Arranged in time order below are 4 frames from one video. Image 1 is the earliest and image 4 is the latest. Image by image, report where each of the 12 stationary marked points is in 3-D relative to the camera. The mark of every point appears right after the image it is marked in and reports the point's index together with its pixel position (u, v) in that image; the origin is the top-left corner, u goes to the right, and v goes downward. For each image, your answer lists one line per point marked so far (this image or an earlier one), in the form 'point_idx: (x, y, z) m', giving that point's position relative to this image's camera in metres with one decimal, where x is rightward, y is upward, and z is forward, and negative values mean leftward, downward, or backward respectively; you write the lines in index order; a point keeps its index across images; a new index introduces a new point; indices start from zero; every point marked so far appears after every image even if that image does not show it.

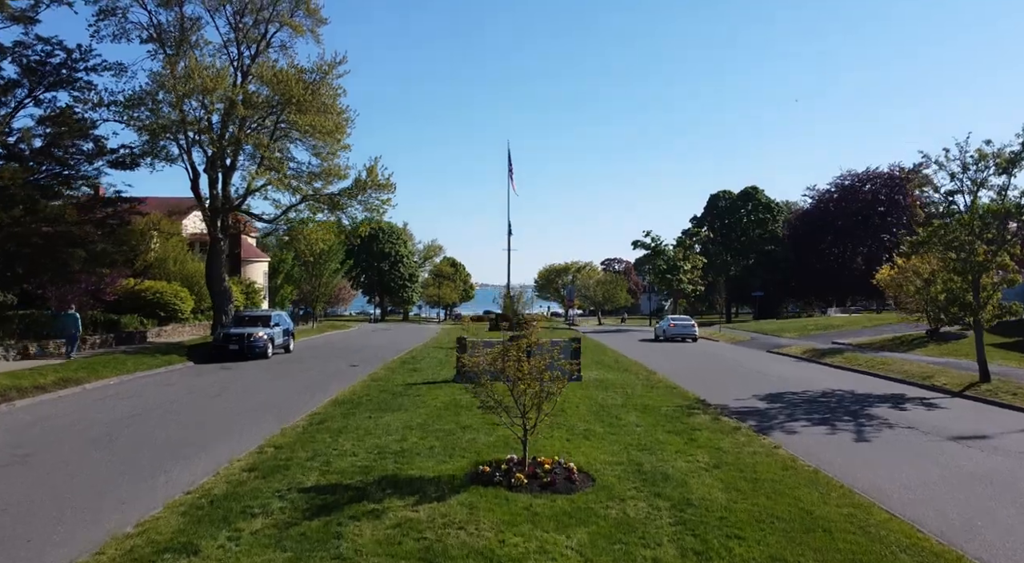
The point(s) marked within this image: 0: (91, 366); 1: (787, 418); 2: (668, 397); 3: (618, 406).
0: (-10.0, -2.0, +17.7) m
1: (+4.9, -2.4, +13.2) m
2: (+3.1, -2.3, +14.8) m
3: (+1.9, -2.3, +13.4) m
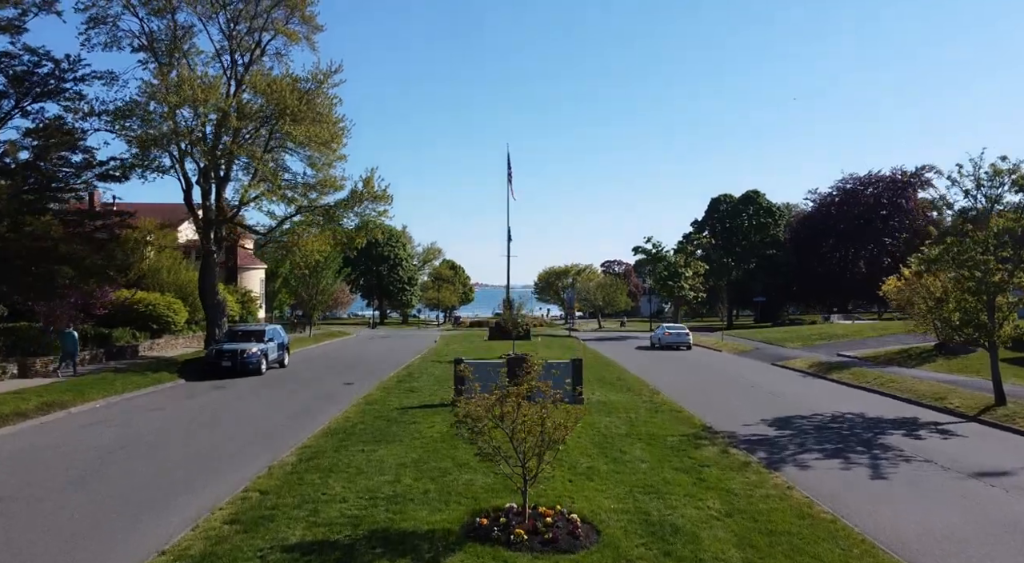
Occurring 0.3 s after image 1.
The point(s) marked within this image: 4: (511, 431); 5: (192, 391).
0: (-10.0, -2.5, +17.1) m
1: (+4.9, -2.8, +12.7) m
2: (+3.1, -2.7, +14.3) m
3: (+1.9, -2.7, +12.9) m
4: (0.0, -1.6, +7.8) m
5: (-8.2, -2.8, +19.0) m
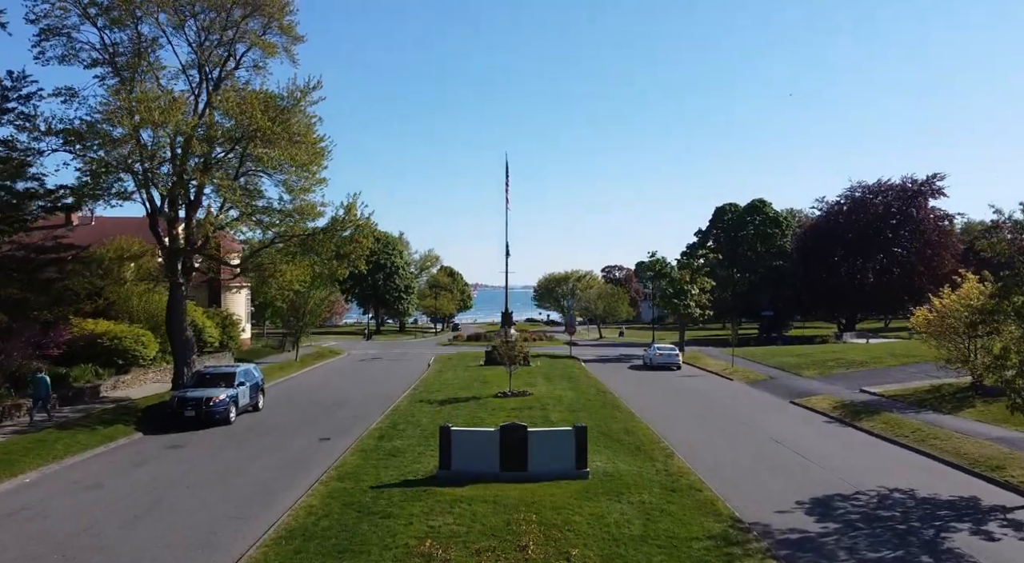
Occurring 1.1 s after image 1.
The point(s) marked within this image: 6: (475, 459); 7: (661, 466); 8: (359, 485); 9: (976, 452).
0: (-10.1, -3.5, +14.9) m
1: (+4.8, -3.9, +10.5) m
2: (+3.0, -3.8, +12.1) m
3: (+1.8, -3.7, +10.7) m
4: (-0.1, -2.6, +5.6) m
5: (-8.3, -3.9, +16.9) m
6: (-0.7, -3.4, +14.3) m
7: (+3.1, -3.8, +15.5) m
8: (-2.8, -3.7, +13.7) m
9: (+10.3, -3.7, +16.6) m
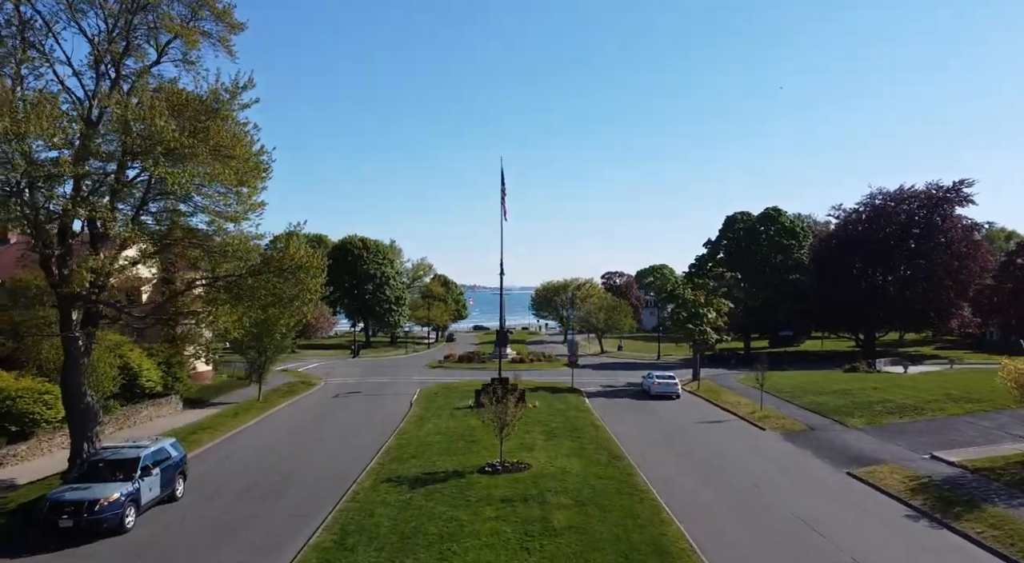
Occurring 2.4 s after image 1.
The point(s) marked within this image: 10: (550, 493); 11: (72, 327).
0: (-10.3, -4.8, +9.8) m
1: (+4.6, -5.1, +5.5) m
2: (+2.8, -5.0, +7.0) m
3: (+1.6, -5.0, +5.7) m
4: (-0.3, -3.8, +0.6) m
5: (-8.5, -5.1, +11.8) m
6: (-0.9, -4.6, +9.2) m
7: (+2.9, -5.0, +10.5) m
8: (-3.0, -4.9, +8.7) m
9: (+10.1, -4.9, +11.5) m
10: (+0.9, -5.1, +17.8) m
11: (-10.7, -1.0, +18.3) m
